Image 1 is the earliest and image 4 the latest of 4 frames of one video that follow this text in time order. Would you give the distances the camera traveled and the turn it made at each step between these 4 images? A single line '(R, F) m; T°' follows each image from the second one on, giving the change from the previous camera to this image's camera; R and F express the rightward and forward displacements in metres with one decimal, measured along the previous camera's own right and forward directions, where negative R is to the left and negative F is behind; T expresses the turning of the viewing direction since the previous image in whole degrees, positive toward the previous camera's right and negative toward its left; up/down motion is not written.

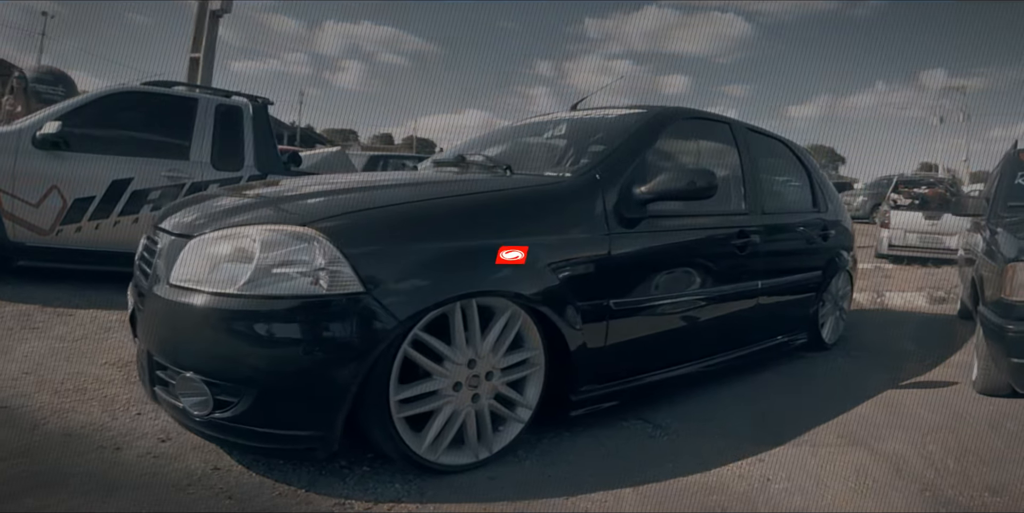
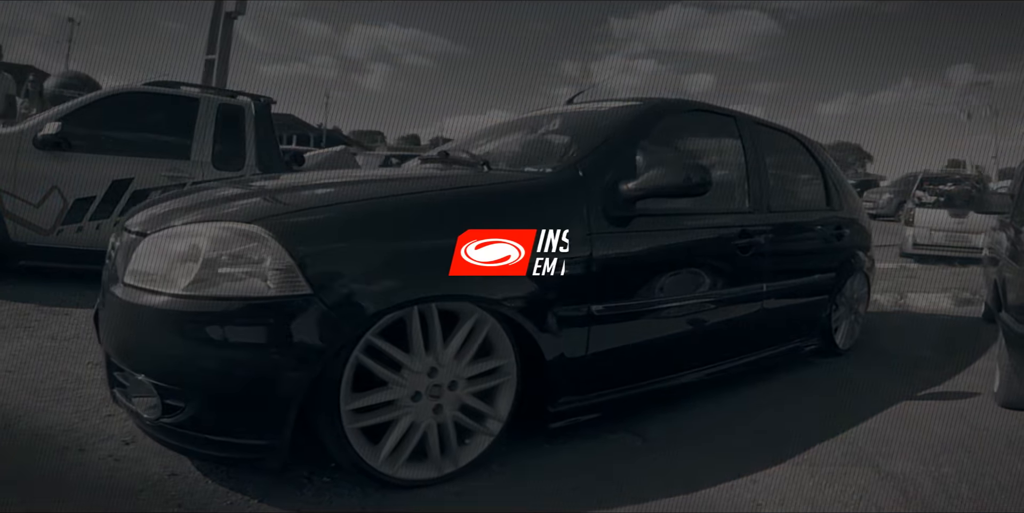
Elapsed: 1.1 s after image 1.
(+0.2, +0.1) m; -3°
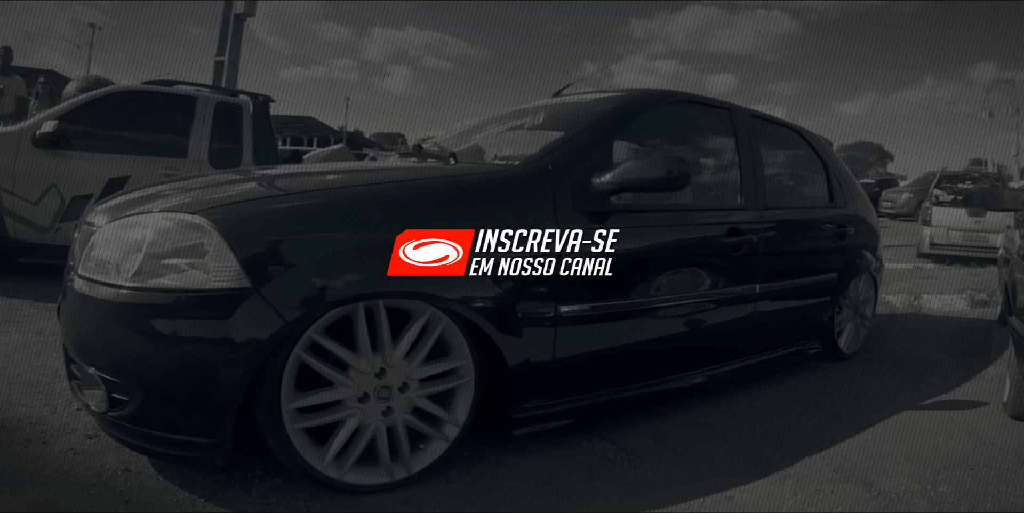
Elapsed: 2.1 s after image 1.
(+0.2, +0.1) m; -3°
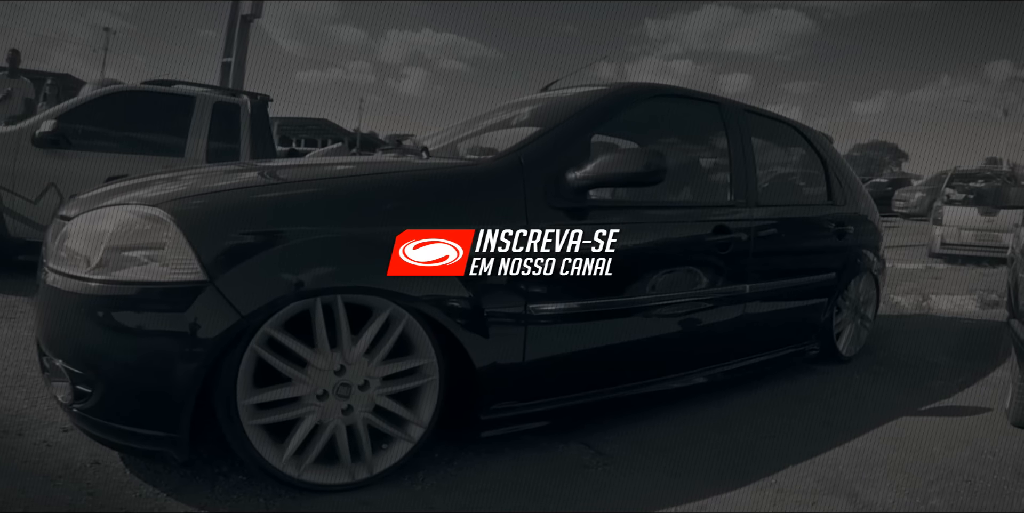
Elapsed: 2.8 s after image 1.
(+0.2, +0.1) m; -2°
